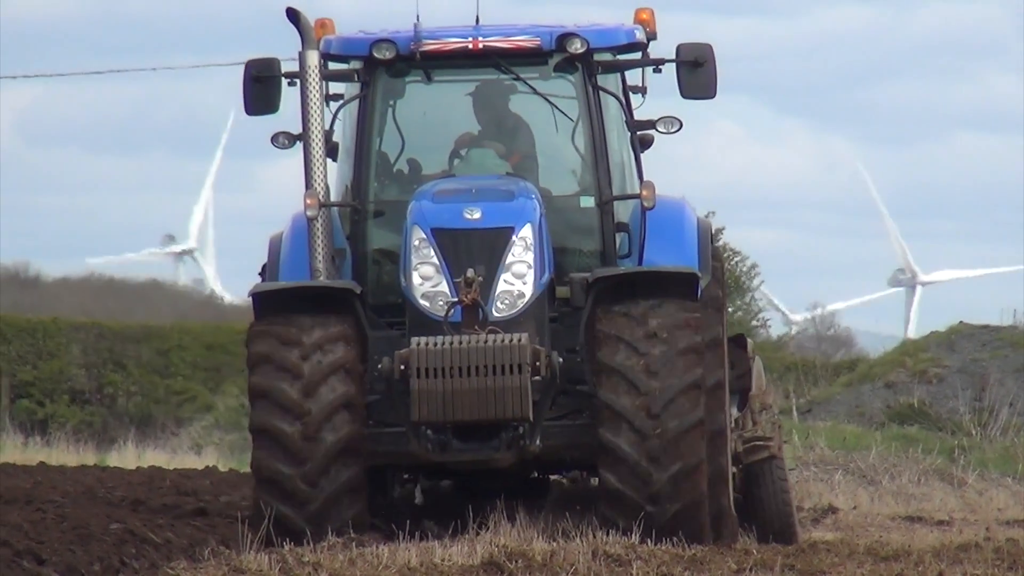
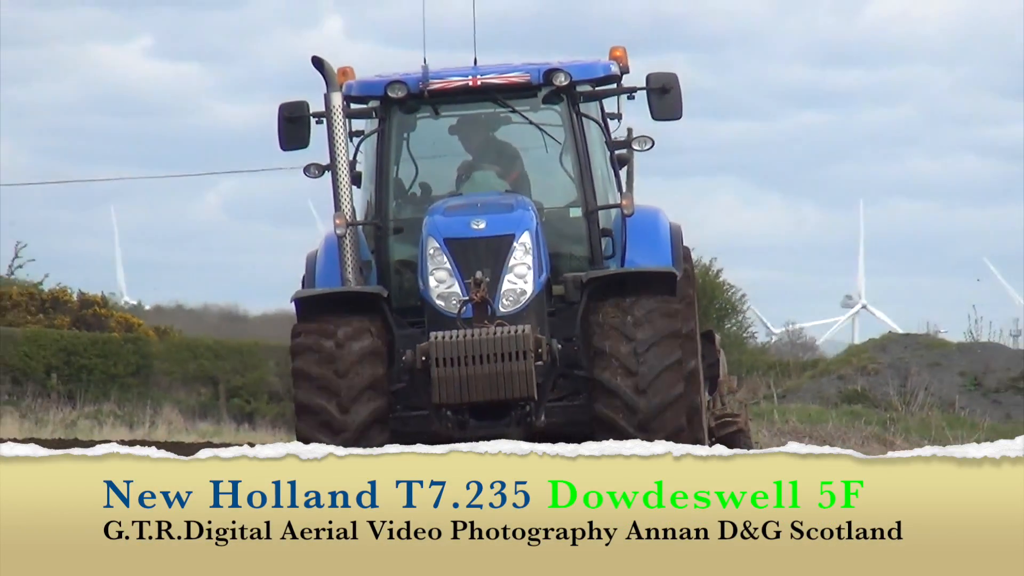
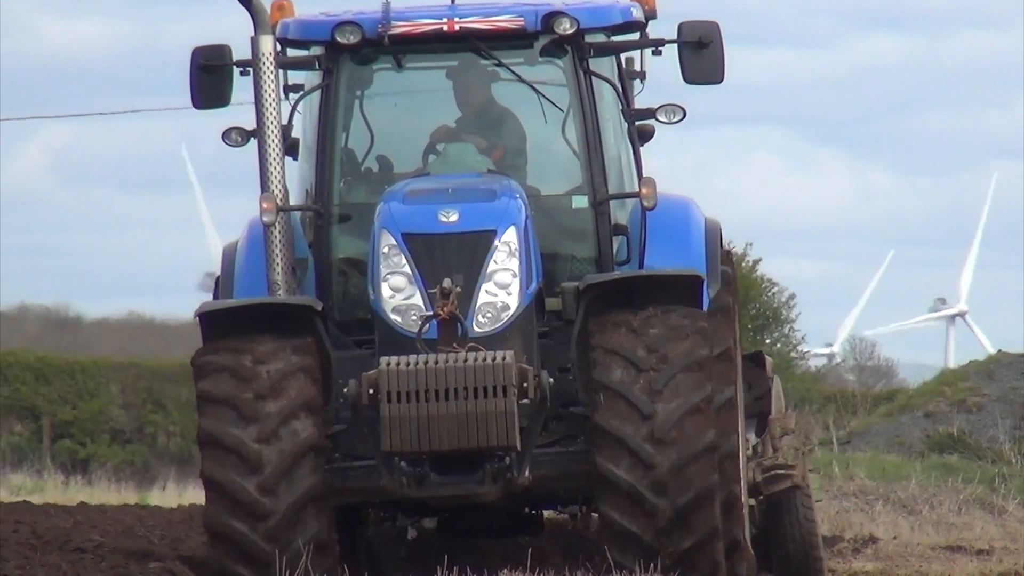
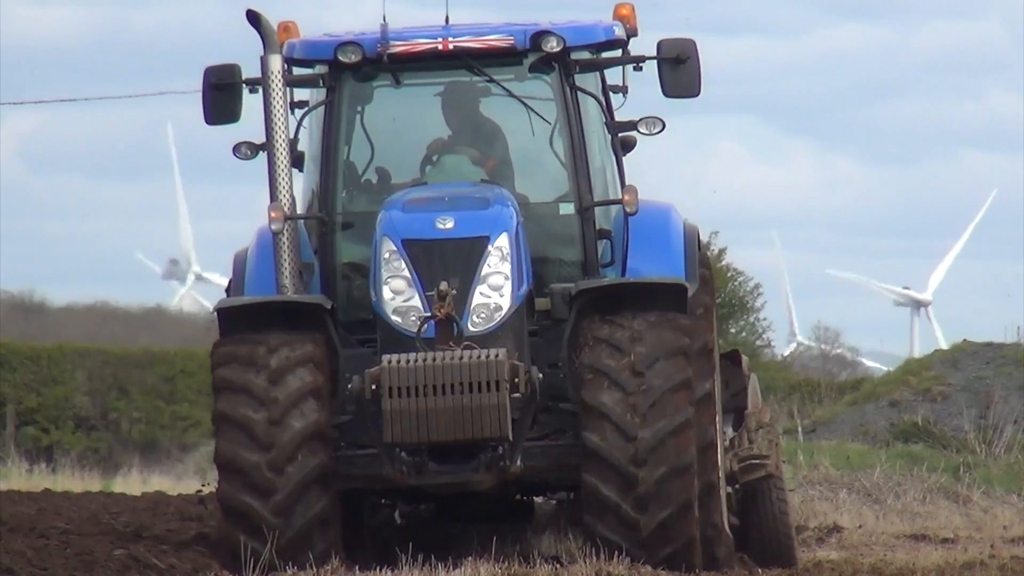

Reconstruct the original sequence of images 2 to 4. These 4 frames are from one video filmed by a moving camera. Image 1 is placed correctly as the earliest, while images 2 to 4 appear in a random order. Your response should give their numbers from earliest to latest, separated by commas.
4, 3, 2
